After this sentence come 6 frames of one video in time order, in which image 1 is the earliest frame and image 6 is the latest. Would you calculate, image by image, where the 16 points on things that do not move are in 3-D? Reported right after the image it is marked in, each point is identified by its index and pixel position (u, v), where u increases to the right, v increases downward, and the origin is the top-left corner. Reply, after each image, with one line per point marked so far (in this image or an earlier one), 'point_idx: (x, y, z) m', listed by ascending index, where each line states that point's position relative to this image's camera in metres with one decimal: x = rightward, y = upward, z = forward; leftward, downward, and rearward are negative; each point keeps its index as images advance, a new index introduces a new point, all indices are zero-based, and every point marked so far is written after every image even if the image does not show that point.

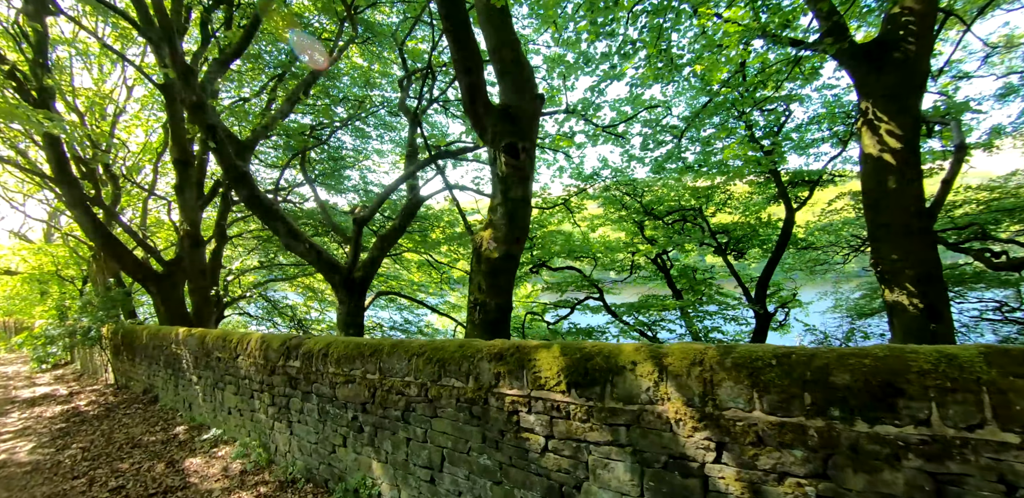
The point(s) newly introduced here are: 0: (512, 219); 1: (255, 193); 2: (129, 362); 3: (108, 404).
0: (0.0, +0.2, +4.2) m
1: (-2.9, +0.6, +5.7) m
2: (-5.4, -1.6, +7.1) m
3: (-5.1, -2.0, +6.3) m
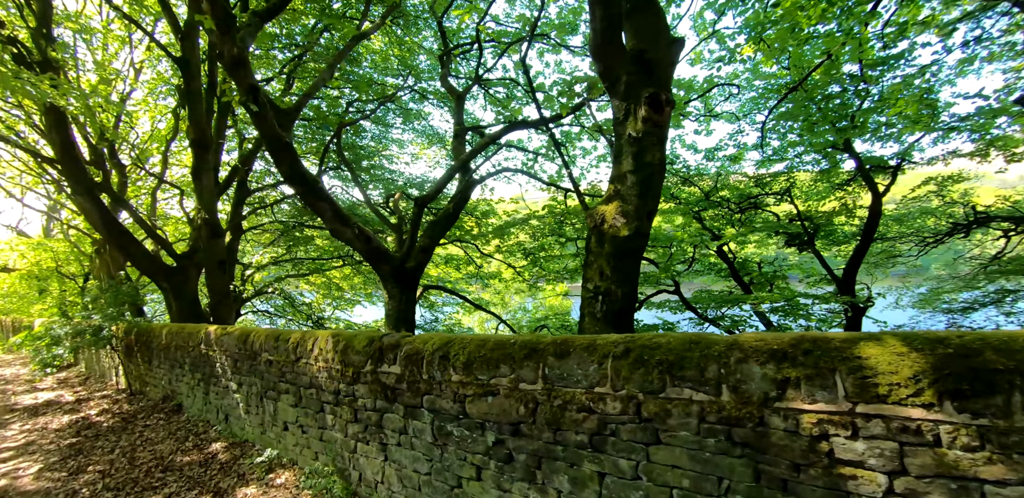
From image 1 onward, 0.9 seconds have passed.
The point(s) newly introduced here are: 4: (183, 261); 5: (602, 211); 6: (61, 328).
0: (+0.9, +0.4, +3.4) m
1: (-2.0, +0.7, +4.9) m
2: (-4.6, -1.4, +6.2) m
3: (-4.2, -1.8, +5.5) m
4: (-5.8, -0.2, +8.8) m
5: (+0.7, +0.3, +3.6) m
6: (-5.8, -1.0, +6.5) m
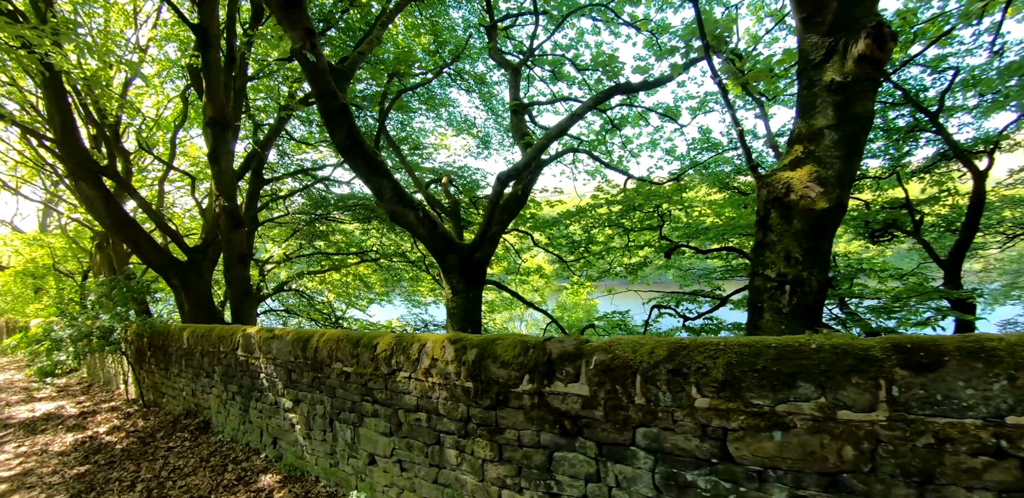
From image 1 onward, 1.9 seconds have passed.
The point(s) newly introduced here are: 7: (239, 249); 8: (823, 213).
0: (+1.7, +0.5, +2.5) m
1: (-1.2, +0.9, +4.0) m
2: (-3.7, -1.3, +5.4) m
3: (-3.4, -1.7, +4.6) m
4: (-5.0, -0.1, +7.9) m
5: (+1.5, +0.4, +2.8) m
6: (-5.0, -0.9, +5.6) m
7: (-3.7, 0.0, +6.6) m
8: (+1.6, +0.2, +2.6) m
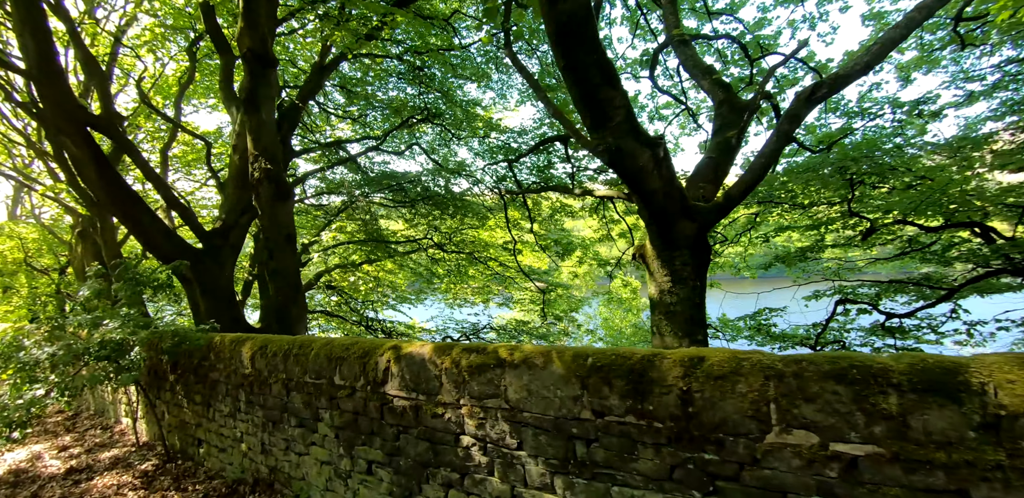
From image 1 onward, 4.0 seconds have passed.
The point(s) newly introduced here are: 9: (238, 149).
0: (+3.3, +0.8, +0.9) m
1: (+0.3, +1.1, +2.3) m
2: (-2.2, -1.1, +3.5) m
3: (-1.9, -1.5, +2.8) m
4: (-3.6, +0.1, +6.1) m
5: (+3.1, +0.6, +1.2) m
6: (-3.5, -0.7, +3.7) m
7: (-2.2, +0.2, +4.8) m
8: (+3.2, +0.4, +0.9) m
9: (-3.4, +1.2, +6.2) m
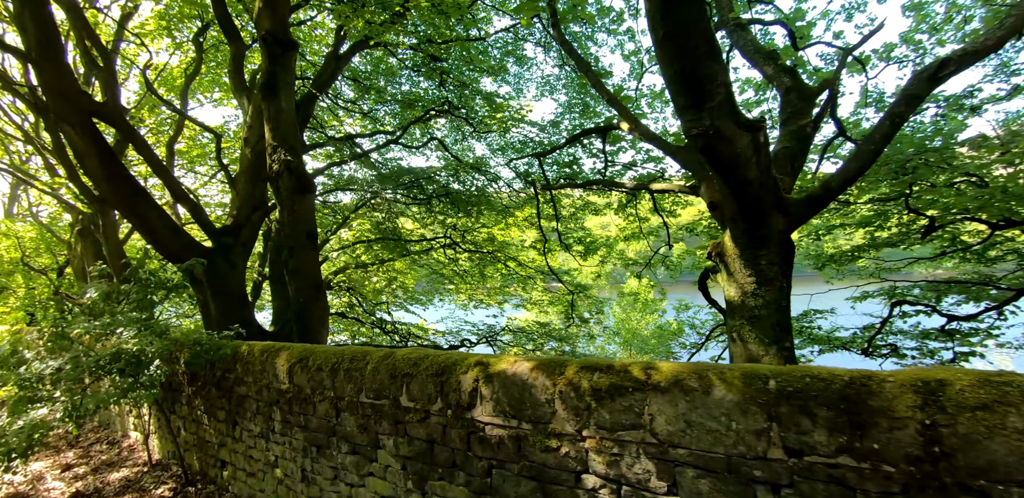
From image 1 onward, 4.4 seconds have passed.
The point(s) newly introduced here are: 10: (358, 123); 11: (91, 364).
0: (+3.7, +0.8, +0.6) m
1: (+0.7, +1.1, +1.9) m
2: (-1.9, -1.1, +3.2) m
3: (-1.5, -1.4, +2.4) m
4: (-3.2, +0.1, +5.7) m
5: (+3.5, +0.6, +0.8) m
6: (-3.1, -0.7, +3.3) m
7: (-1.9, +0.3, +4.4) m
8: (+3.6, +0.4, +0.6) m
9: (-3.1, +1.2, +5.9) m
10: (-2.9, +2.5, +9.7) m
11: (-2.8, -0.7, +3.4) m
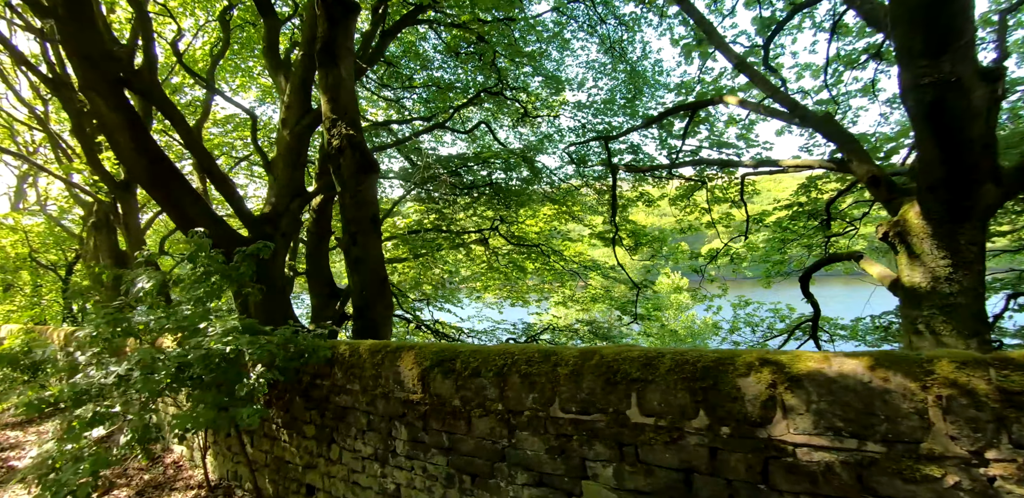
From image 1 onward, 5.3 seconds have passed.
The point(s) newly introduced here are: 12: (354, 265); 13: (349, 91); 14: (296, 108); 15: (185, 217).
0: (+4.4, +0.9, +0.1) m
1: (+1.4, +1.2, +1.4) m
2: (-1.2, -1.0, +2.6) m
3: (-0.8, -1.3, +1.9) m
4: (-2.5, +0.2, +5.2) m
5: (+4.2, +0.8, +0.4) m
6: (-2.4, -0.6, +2.8) m
7: (-1.2, +0.4, +3.9) m
8: (+4.3, +0.5, +0.1) m
9: (-2.4, +1.3, +5.4) m
10: (-2.3, +2.6, +9.2) m
11: (-2.1, -0.6, +2.8) m
12: (-1.2, -0.1, +3.9) m
13: (-1.3, +1.3, +4.0) m
14: (-2.3, +1.5, +5.4) m
15: (-3.0, +0.3, +4.7) m
